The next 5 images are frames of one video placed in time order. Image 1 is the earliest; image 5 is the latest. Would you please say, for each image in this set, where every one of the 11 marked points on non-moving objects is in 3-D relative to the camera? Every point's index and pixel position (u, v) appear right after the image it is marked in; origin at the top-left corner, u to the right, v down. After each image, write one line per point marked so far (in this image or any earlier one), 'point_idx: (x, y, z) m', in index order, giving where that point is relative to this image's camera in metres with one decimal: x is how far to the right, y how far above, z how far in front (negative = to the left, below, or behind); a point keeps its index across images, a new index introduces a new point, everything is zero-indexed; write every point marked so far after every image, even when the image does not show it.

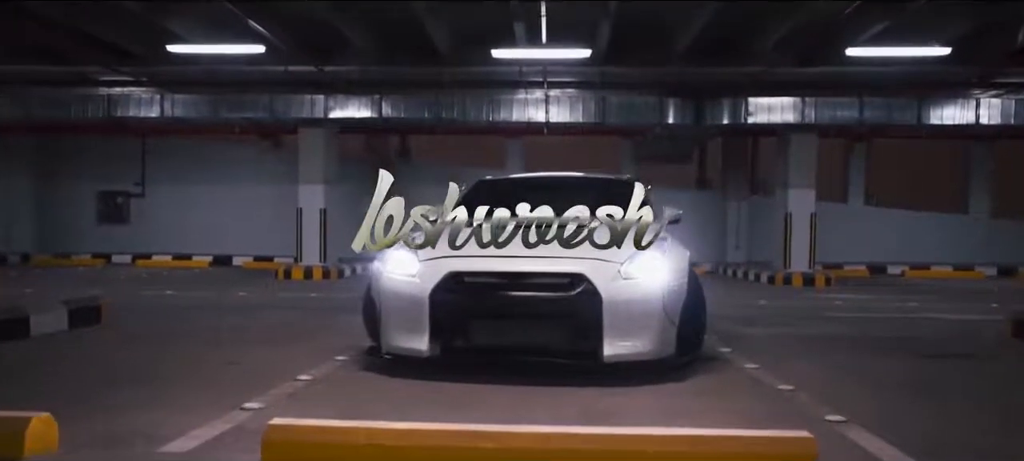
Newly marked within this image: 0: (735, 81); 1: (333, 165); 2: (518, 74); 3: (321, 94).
0: (+2.8, +1.9, +12.0) m
1: (-2.8, +1.0, +14.8) m
2: (+0.1, +1.9, +11.6) m
3: (-2.6, +1.9, +13.1) m
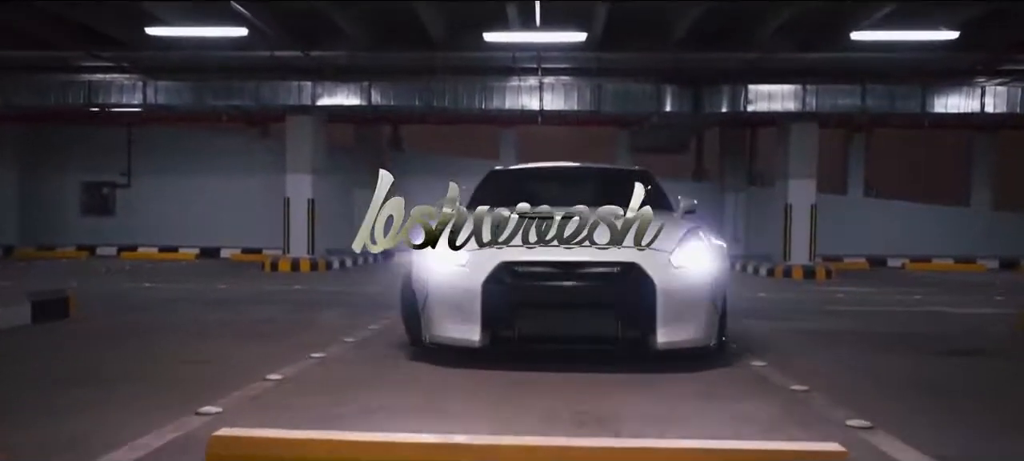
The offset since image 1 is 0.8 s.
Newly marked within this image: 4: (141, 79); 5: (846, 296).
0: (+2.7, +2.0, +11.7) m
1: (-2.9, +1.2, +14.5) m
2: (0.0, +2.0, +11.2) m
3: (-2.7, +2.0, +12.7) m
4: (-5.0, +2.0, +12.8) m
5: (+3.8, -0.7, +10.8) m
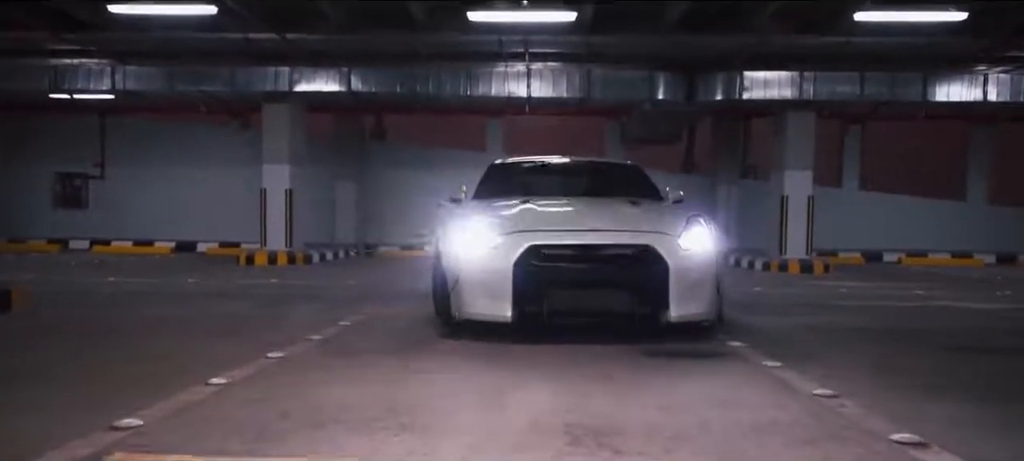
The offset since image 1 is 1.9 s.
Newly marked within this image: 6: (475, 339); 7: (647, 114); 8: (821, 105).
0: (+2.6, +2.1, +11.2) m
1: (-3.1, +1.3, +13.9) m
2: (-0.2, +2.1, +10.7) m
3: (-2.9, +2.1, +12.2) m
4: (-5.2, +2.1, +12.2) m
5: (+3.7, -0.7, +10.4) m
6: (-0.3, -0.7, +6.0) m
7: (+2.1, +1.7, +14.4) m
8: (+4.2, +1.7, +12.8) m
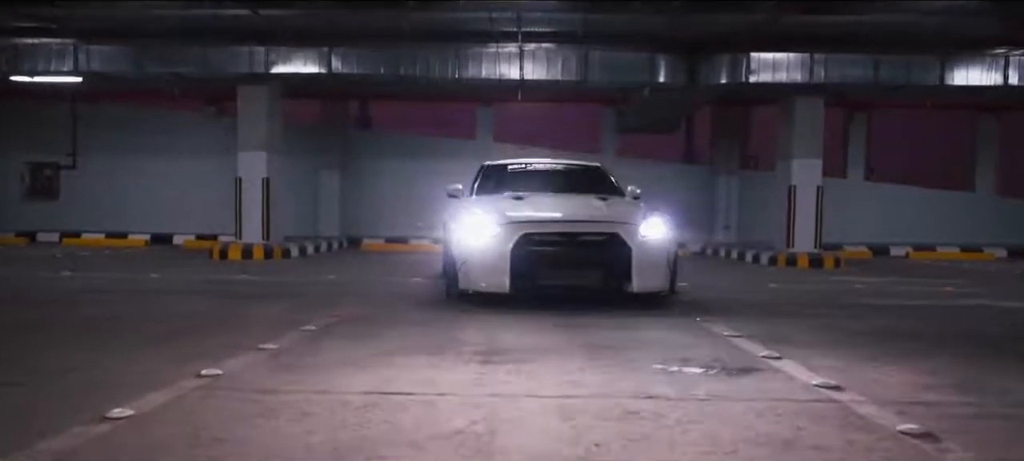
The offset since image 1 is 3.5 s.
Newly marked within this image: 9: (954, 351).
0: (+2.5, +2.2, +10.5) m
1: (-3.2, +1.4, +13.2) m
2: (-0.3, +2.2, +10.0) m
3: (-3.0, +2.2, +11.4) m
4: (-5.3, +2.3, +11.4) m
5: (+3.6, -0.6, +9.7) m
6: (-0.3, -0.6, +5.2) m
7: (+1.9, +1.9, +13.7) m
8: (+4.1, +1.8, +12.1) m
9: (+2.6, -0.7, +5.6) m
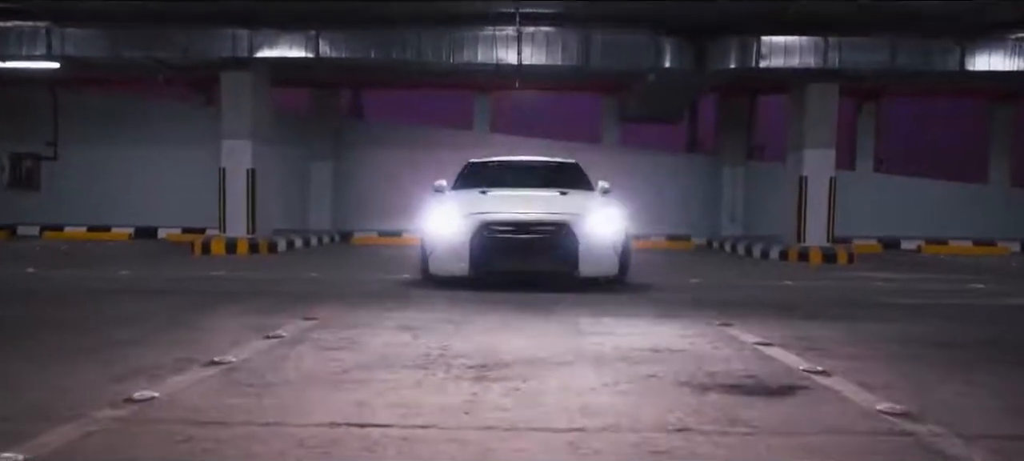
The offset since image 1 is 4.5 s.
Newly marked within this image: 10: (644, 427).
0: (+2.5, +2.2, +9.9) m
1: (-3.3, +1.5, +12.6) m
2: (-0.3, +2.3, +9.4) m
3: (-3.0, +2.3, +10.9) m
4: (-5.3, +2.3, +10.8) m
5: (+3.6, -0.5, +9.2) m
6: (-0.3, -0.6, +4.7) m
7: (+1.9, +2.0, +13.1) m
8: (+4.0, +1.9, +11.5) m
9: (+2.6, -0.7, +5.0) m
10: (+0.5, -0.6, +3.5) m
